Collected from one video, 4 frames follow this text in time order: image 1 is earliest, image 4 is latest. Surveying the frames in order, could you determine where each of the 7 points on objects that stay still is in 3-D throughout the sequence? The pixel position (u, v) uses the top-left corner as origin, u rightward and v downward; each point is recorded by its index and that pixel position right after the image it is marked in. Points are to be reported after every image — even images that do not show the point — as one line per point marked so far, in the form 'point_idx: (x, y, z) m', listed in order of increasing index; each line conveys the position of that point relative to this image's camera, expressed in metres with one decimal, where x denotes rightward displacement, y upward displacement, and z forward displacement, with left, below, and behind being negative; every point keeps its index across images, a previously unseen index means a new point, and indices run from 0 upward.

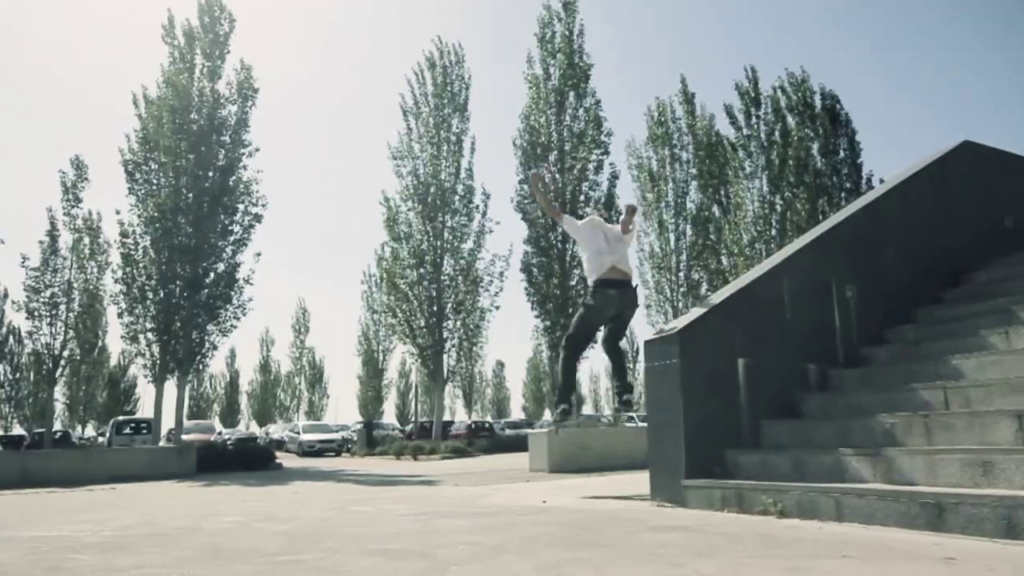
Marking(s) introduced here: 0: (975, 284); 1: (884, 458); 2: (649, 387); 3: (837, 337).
0: (+5.1, 0.0, +8.1) m
1: (+2.7, -1.2, +5.3) m
2: (+1.3, -1.0, +7.3) m
3: (+3.4, -0.5, +7.7) m
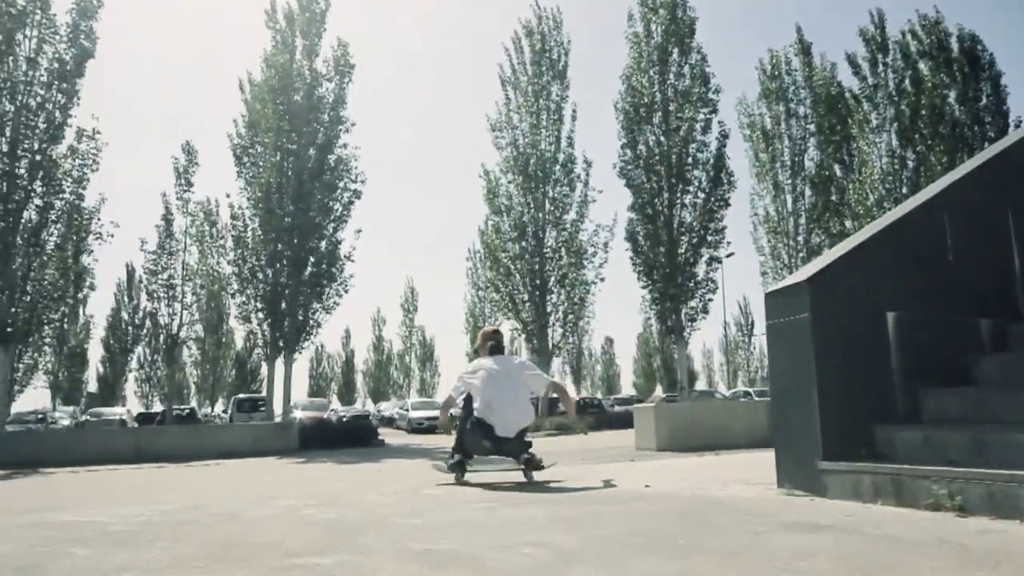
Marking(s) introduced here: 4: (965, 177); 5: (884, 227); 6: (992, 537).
0: (+5.9, +0.6, +6.2) m
1: (+3.1, -0.8, +3.9) m
2: (+2.1, -0.5, +6.0) m
3: (+4.2, 0.0, +6.1) m
4: (+3.7, +0.9, +6.1) m
5: (+2.9, +0.5, +5.7) m
6: (+2.2, -1.2, +3.4) m
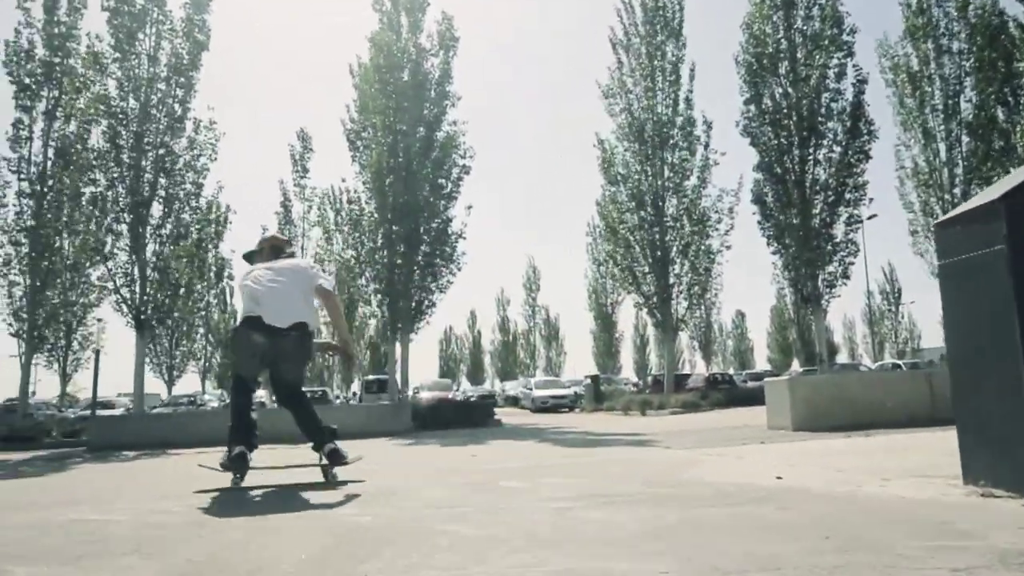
0: (+6.4, +1.2, +4.1) m
1: (+3.3, -0.4, +2.2) m
2: (+2.6, -0.1, +4.5) m
3: (+4.7, +0.5, +4.3) m
4: (+4.2, +1.4, +4.3) m
5: (+3.4, +1.0, +4.1) m
6: (+2.4, -0.8, +1.9) m
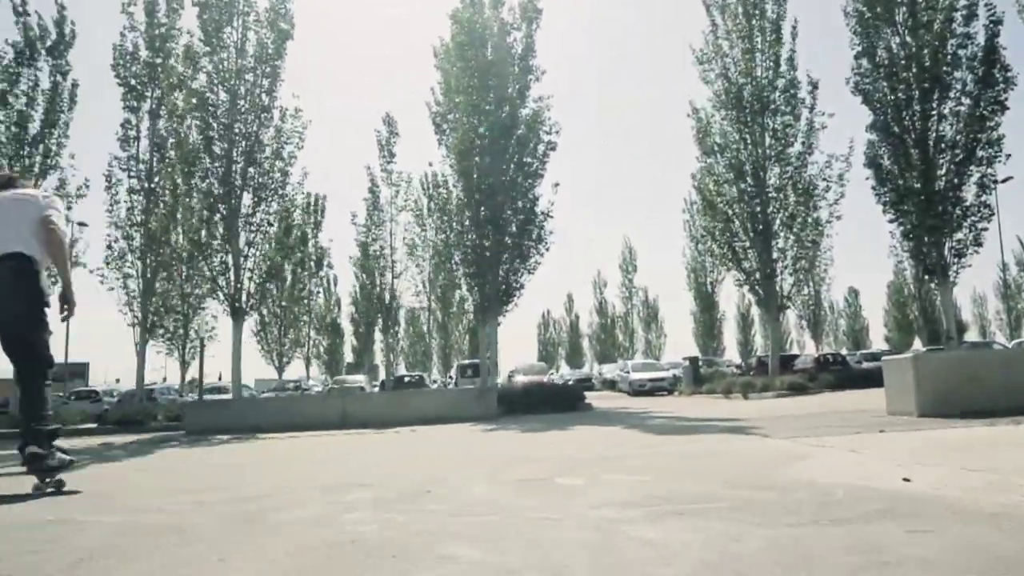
0: (+6.5, +1.6, +2.4) m
1: (+3.2, -0.2, +1.0) m
2: (+2.8, +0.2, +3.3) m
3: (+4.8, +0.9, +2.8) m
4: (+4.3, +1.7, +2.8) m
5: (+3.5, +1.2, +2.8) m
6: (+2.2, -0.6, +0.8) m
